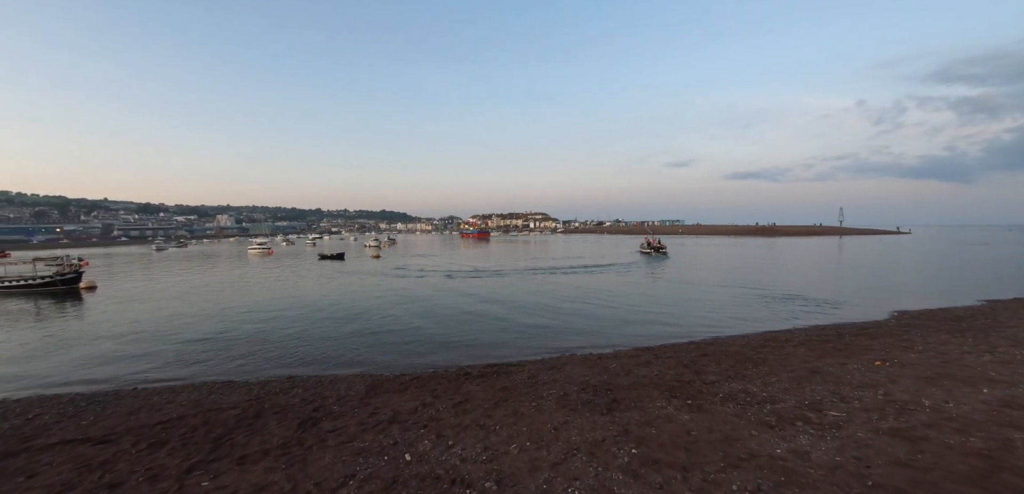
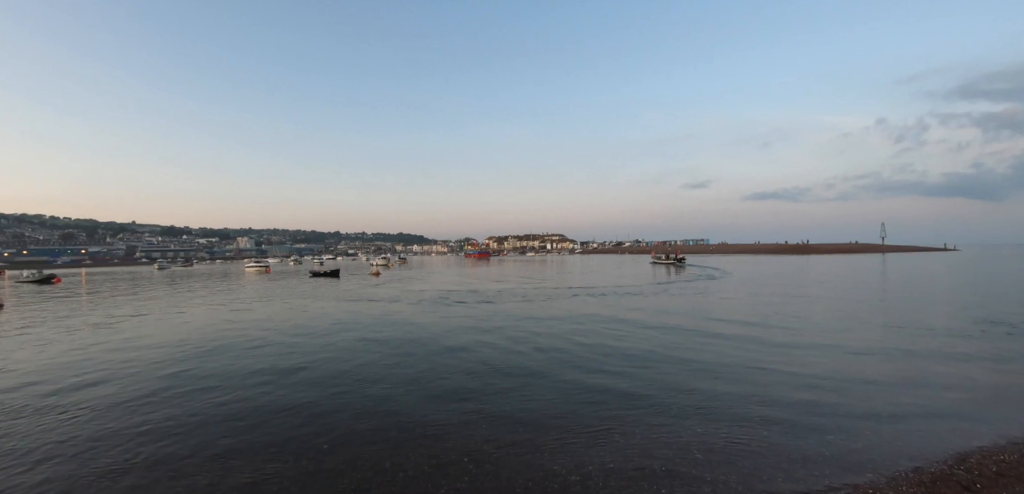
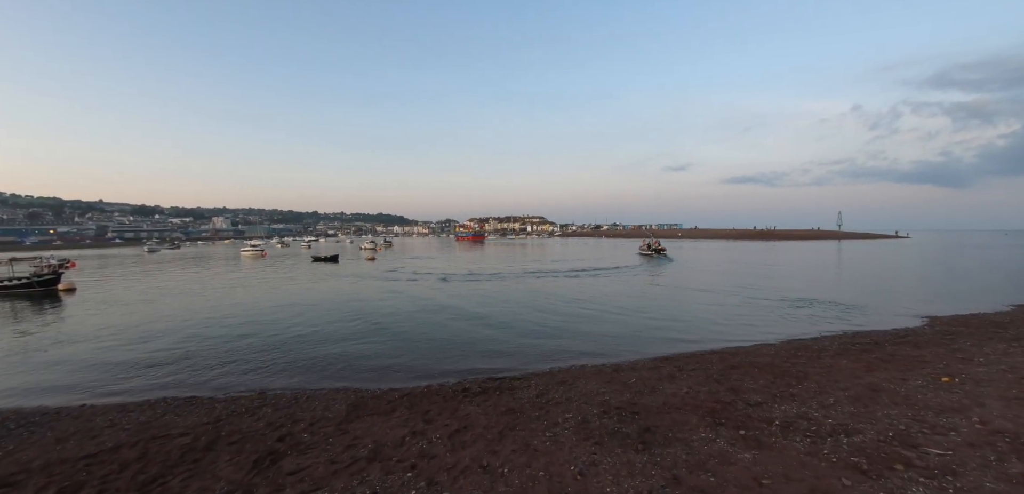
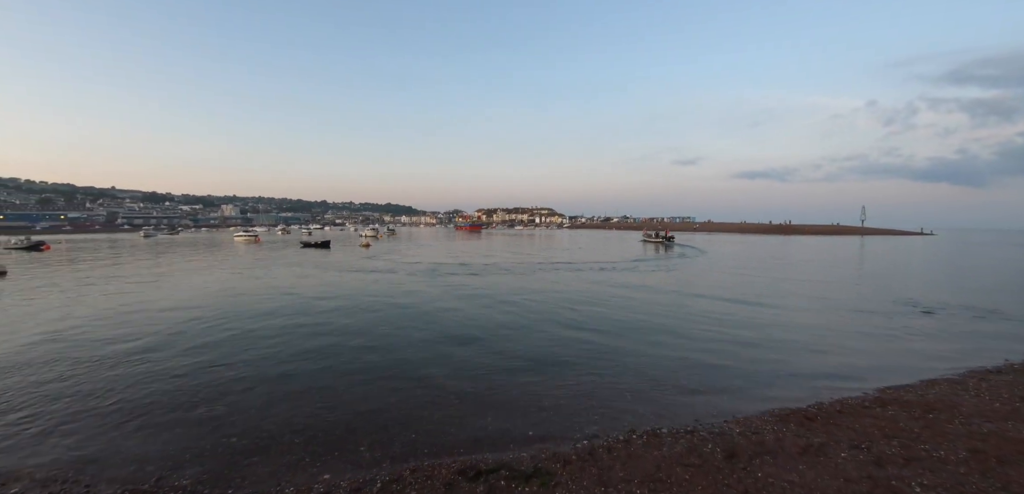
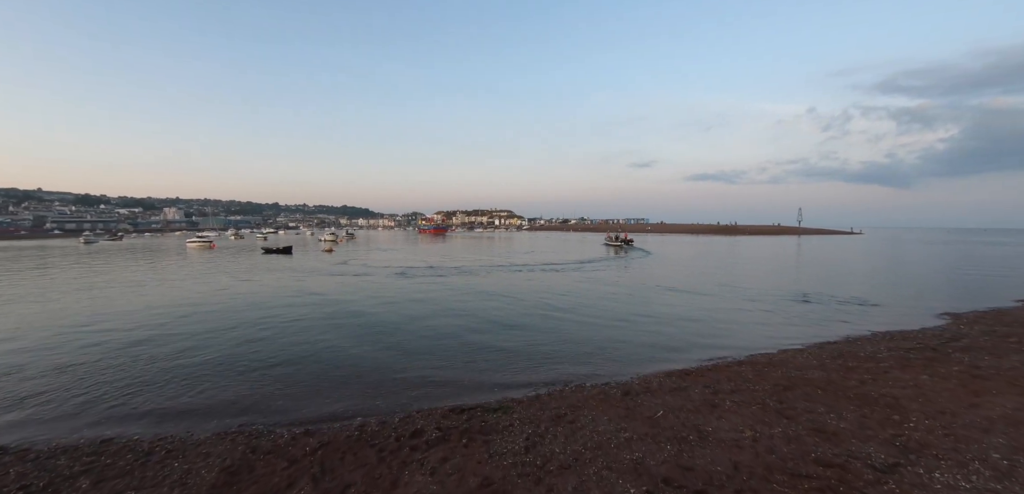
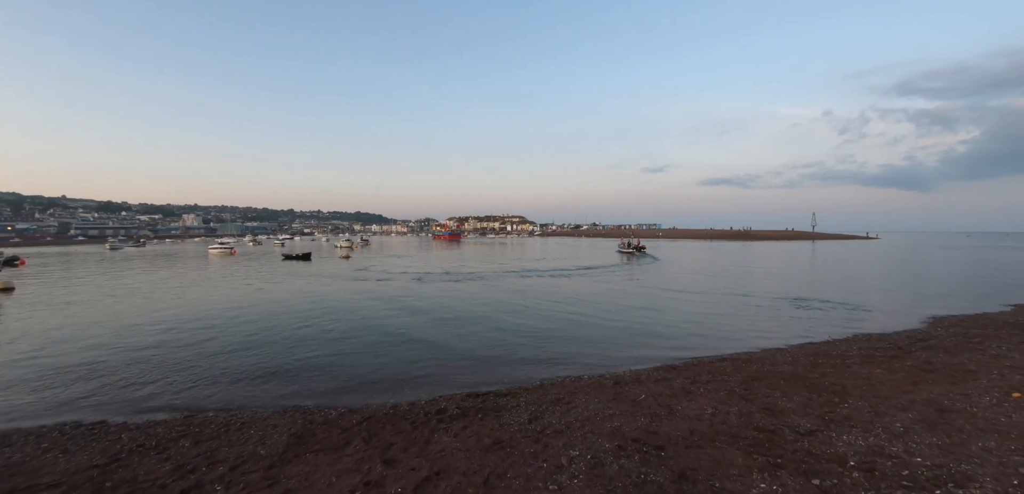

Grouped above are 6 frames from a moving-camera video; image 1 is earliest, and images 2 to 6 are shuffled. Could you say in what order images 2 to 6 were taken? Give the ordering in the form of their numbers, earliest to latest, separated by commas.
3, 6, 5, 4, 2
